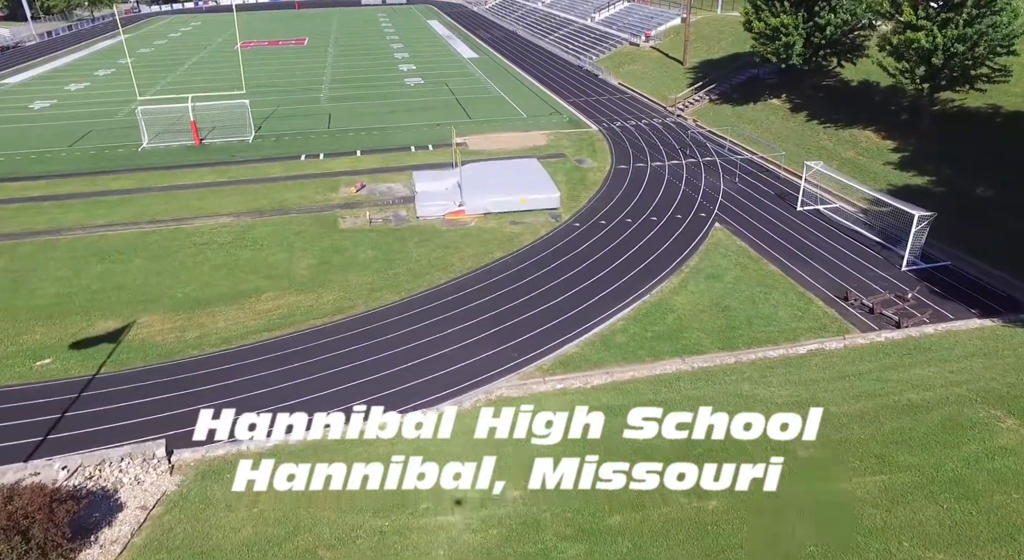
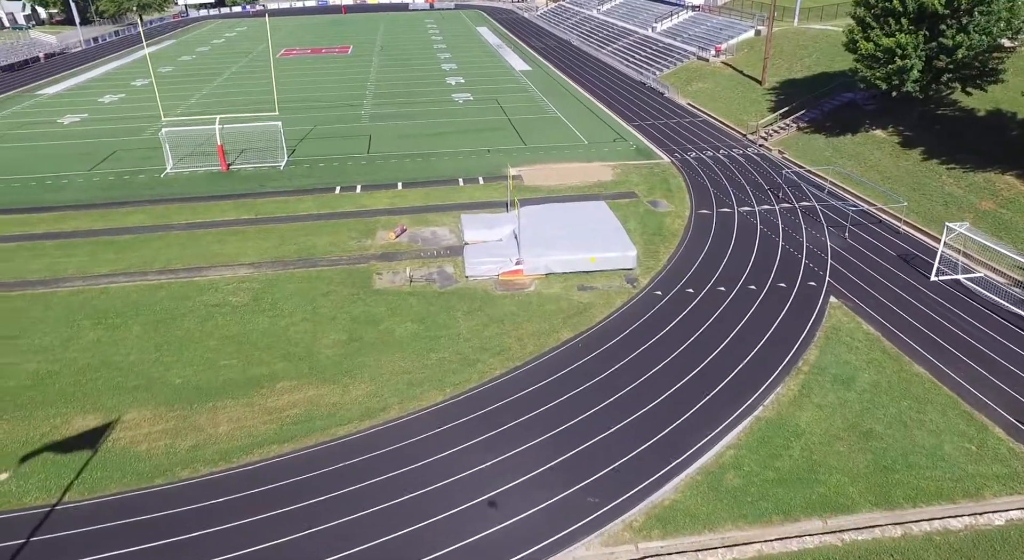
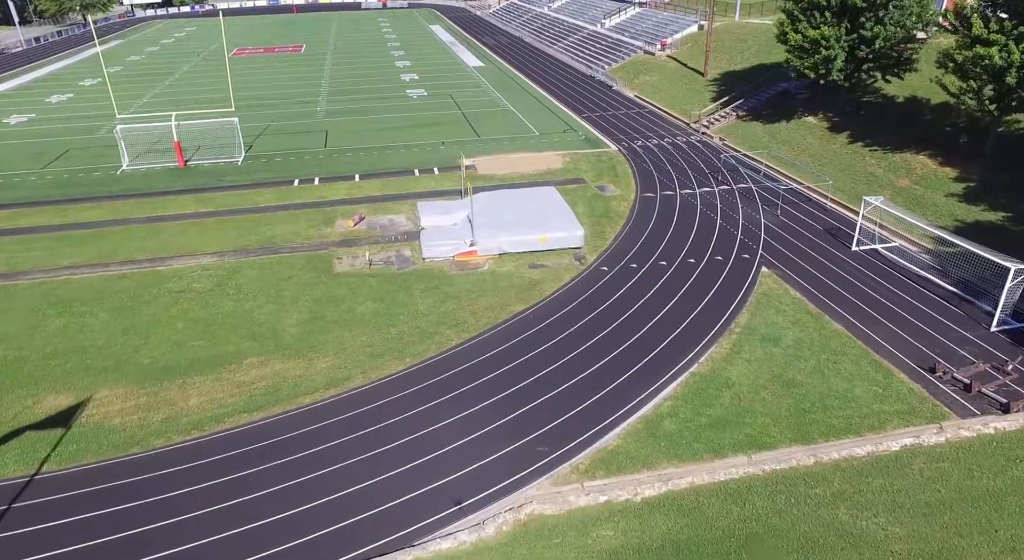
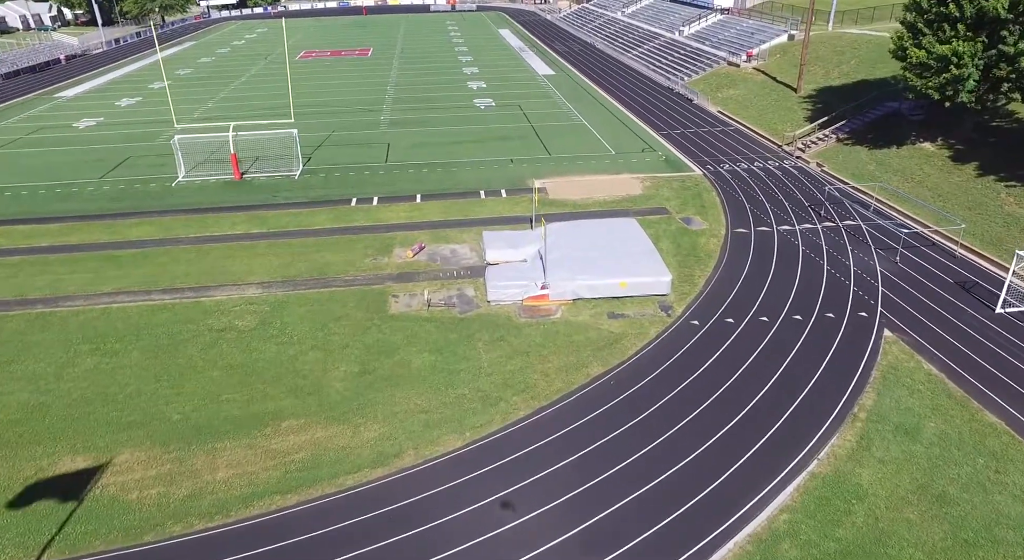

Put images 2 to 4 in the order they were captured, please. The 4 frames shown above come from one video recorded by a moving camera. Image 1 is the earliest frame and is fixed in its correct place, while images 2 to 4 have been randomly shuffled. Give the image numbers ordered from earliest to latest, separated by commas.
3, 2, 4
